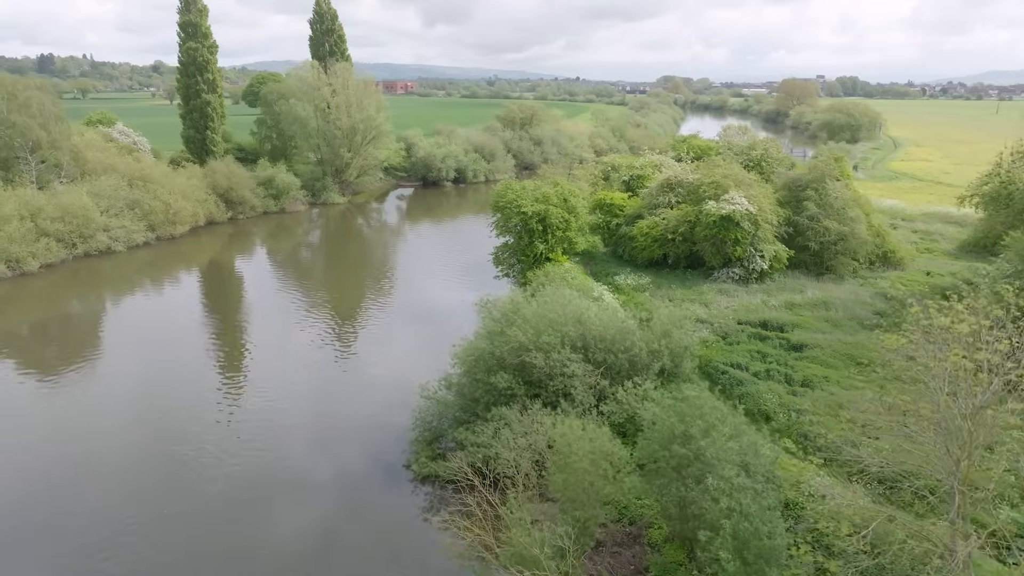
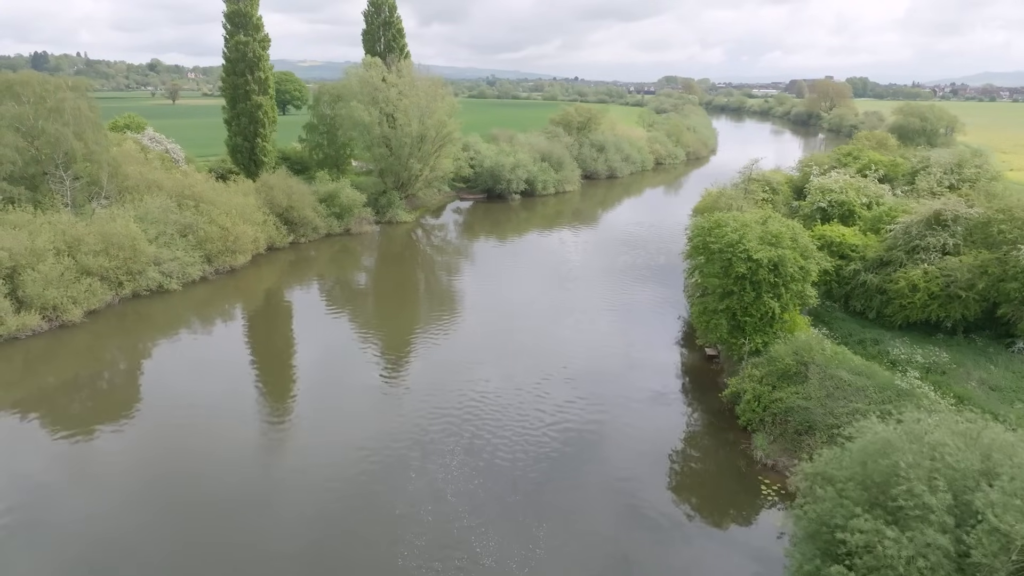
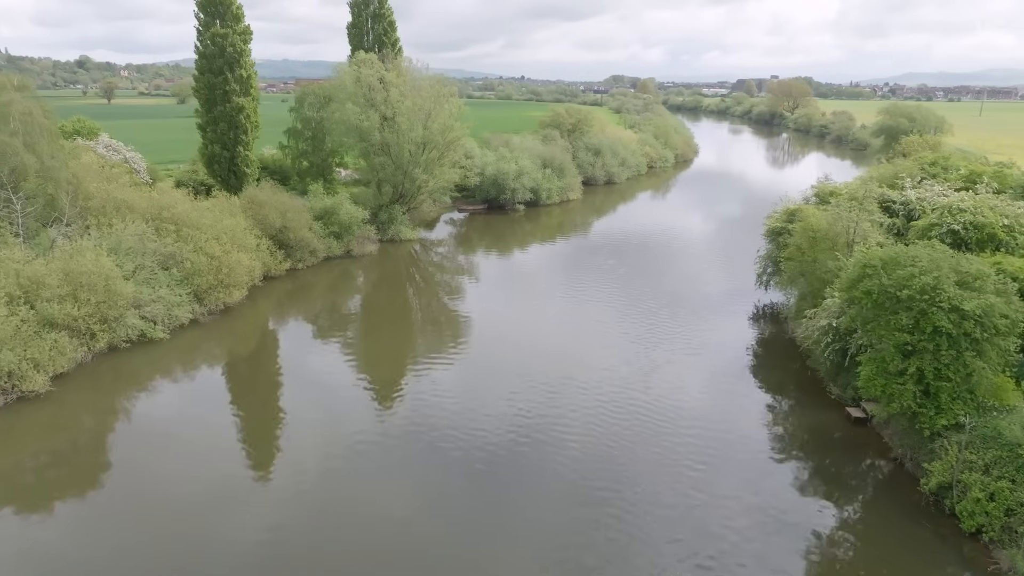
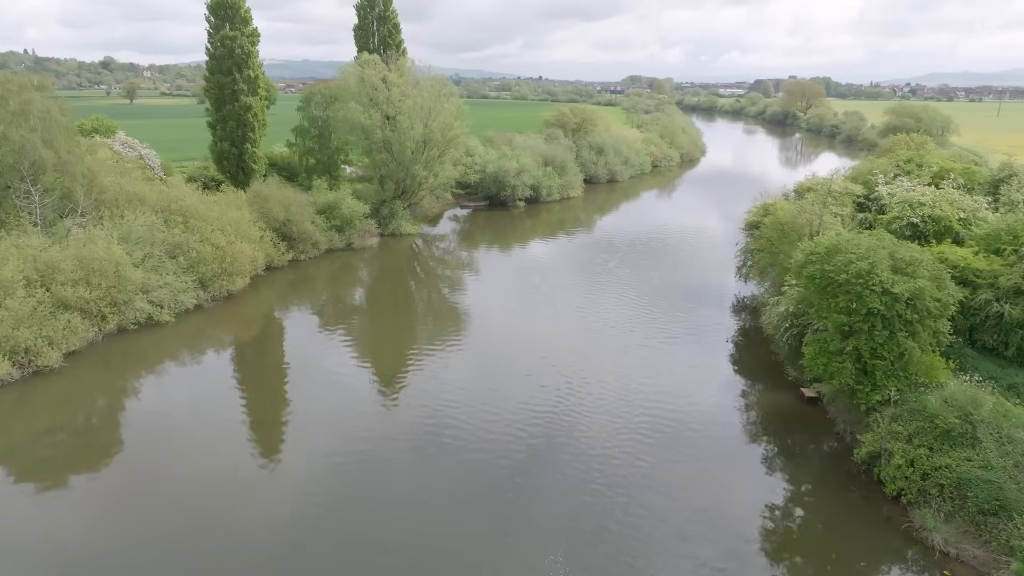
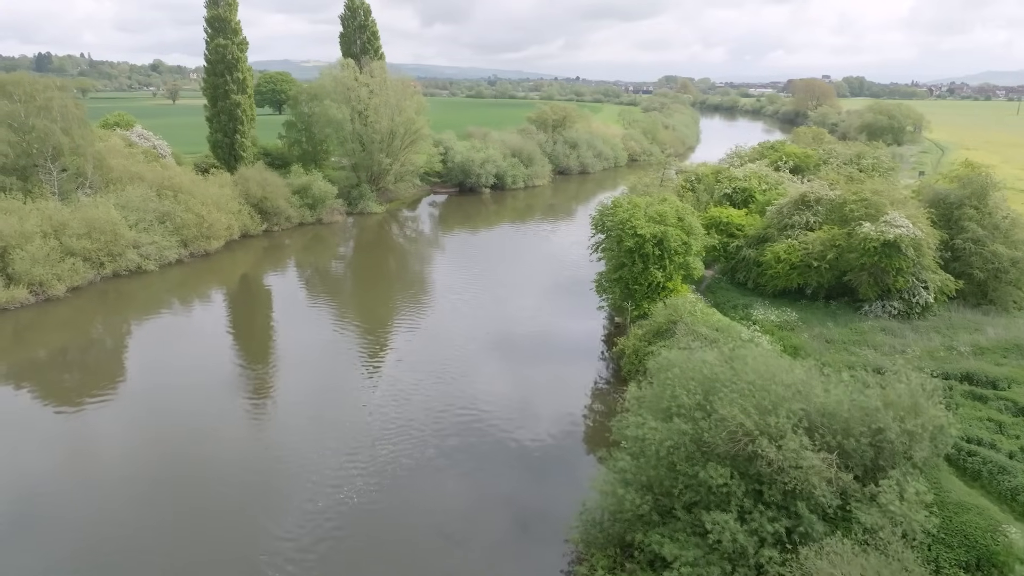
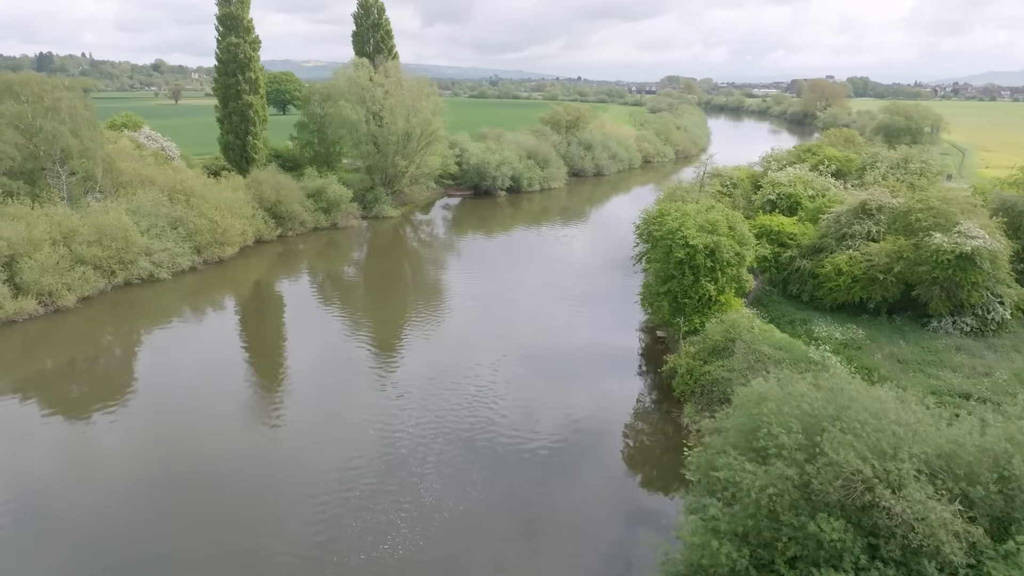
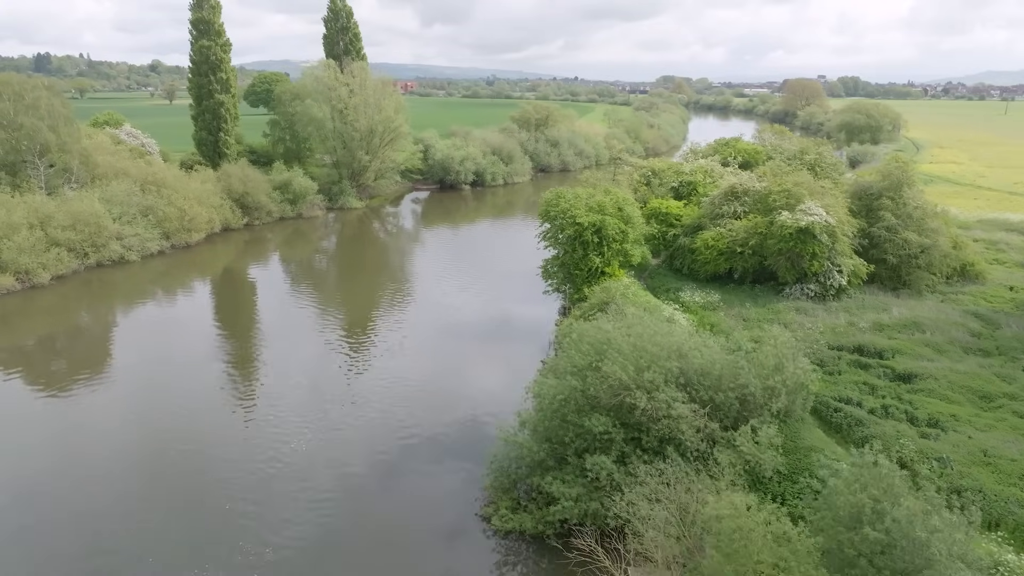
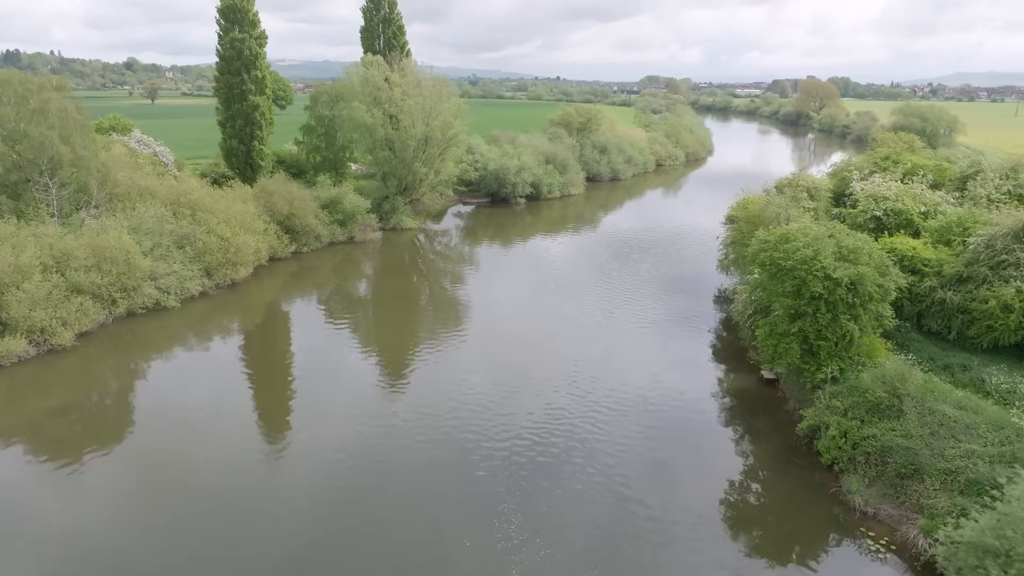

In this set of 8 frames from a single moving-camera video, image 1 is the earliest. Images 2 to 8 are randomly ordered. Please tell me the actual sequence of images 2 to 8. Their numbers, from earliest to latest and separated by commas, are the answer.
7, 5, 6, 2, 8, 4, 3
